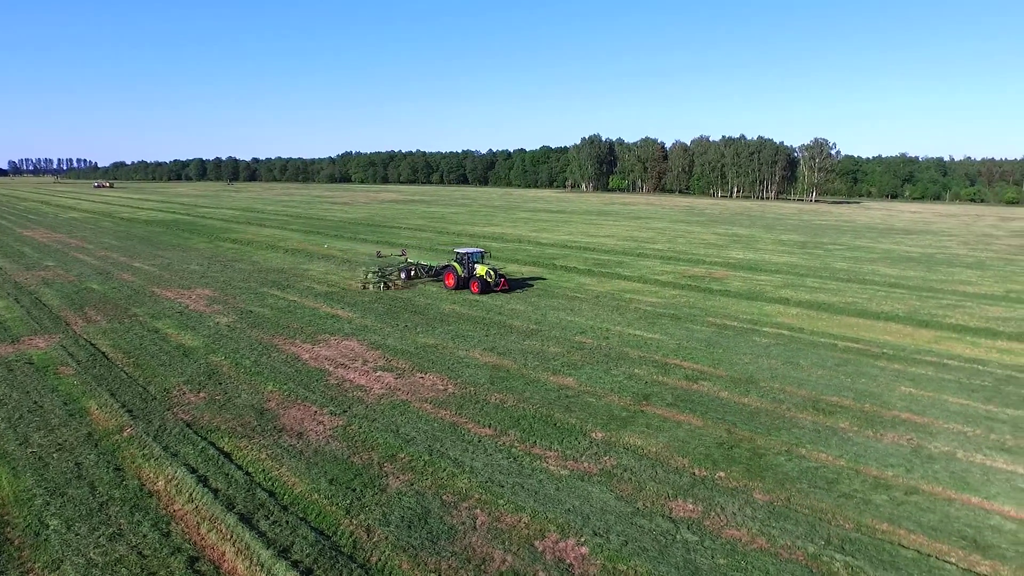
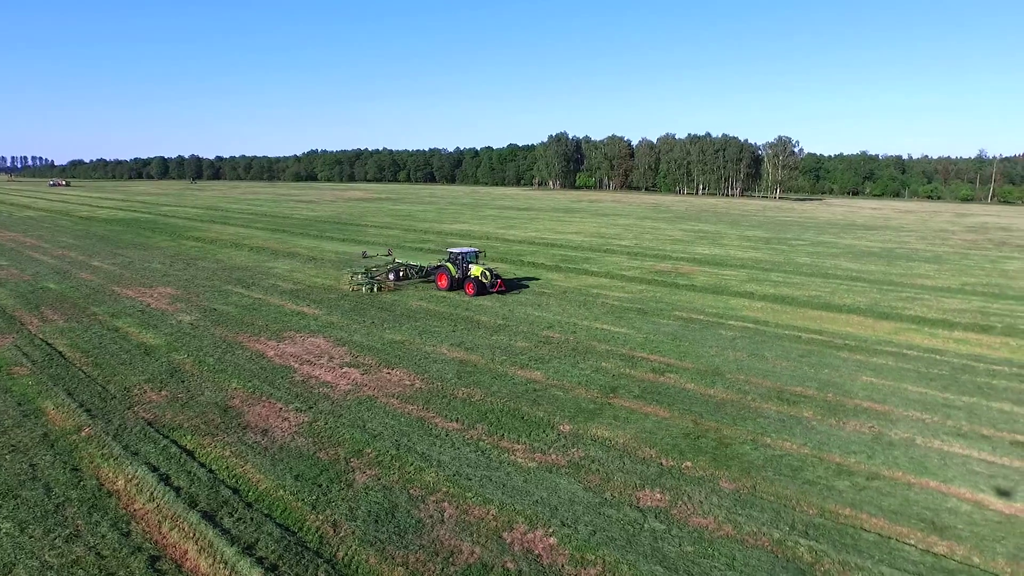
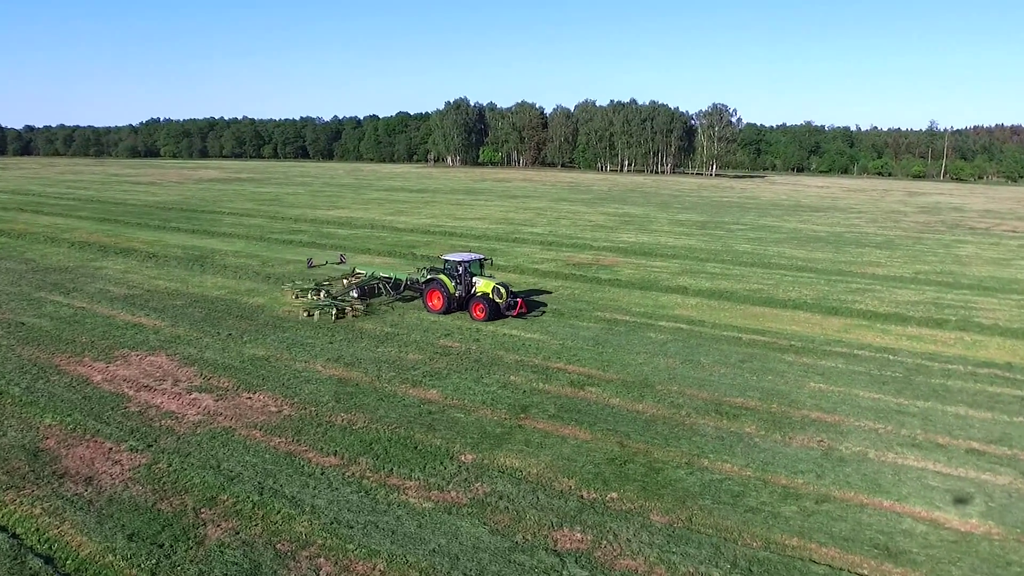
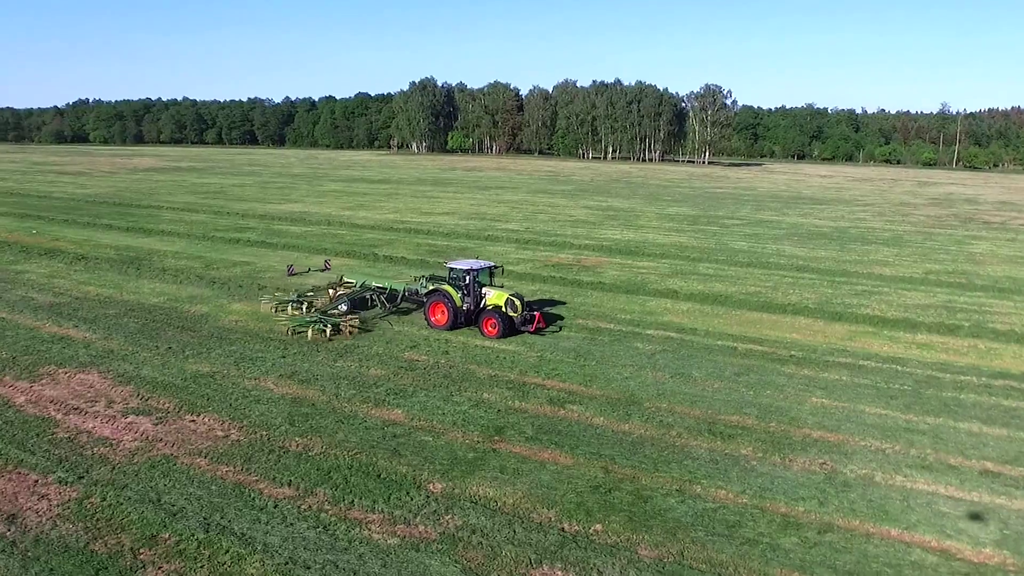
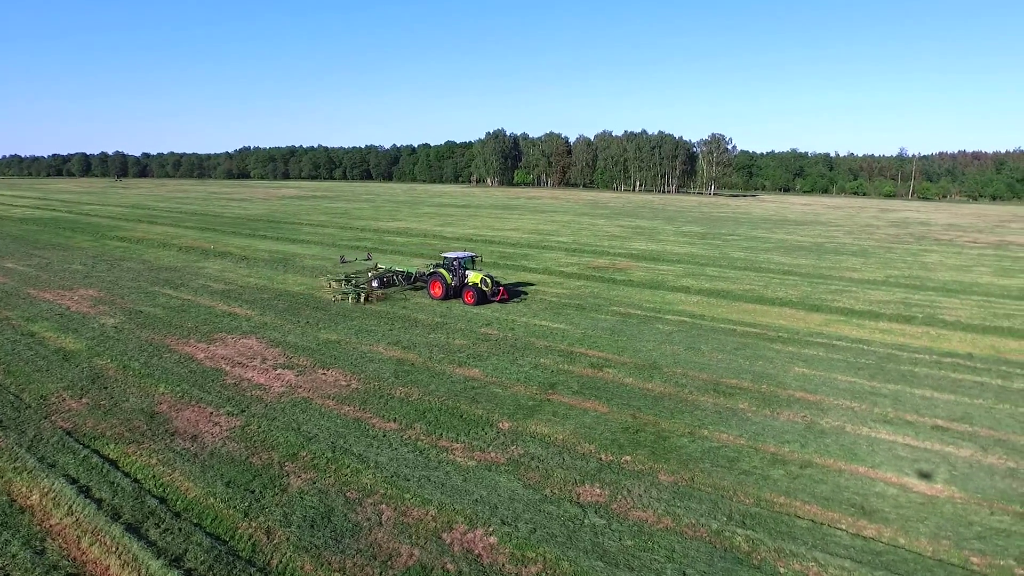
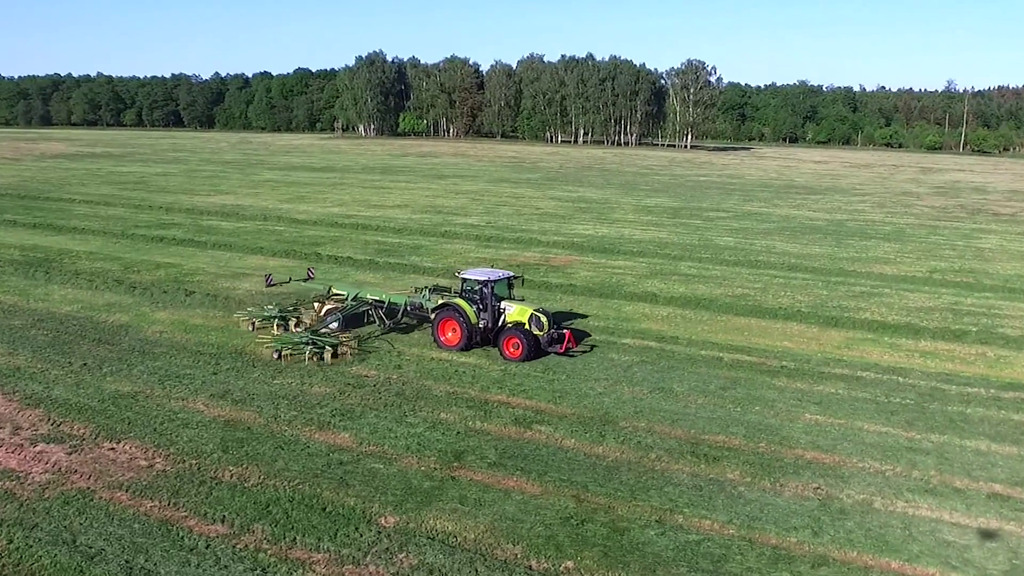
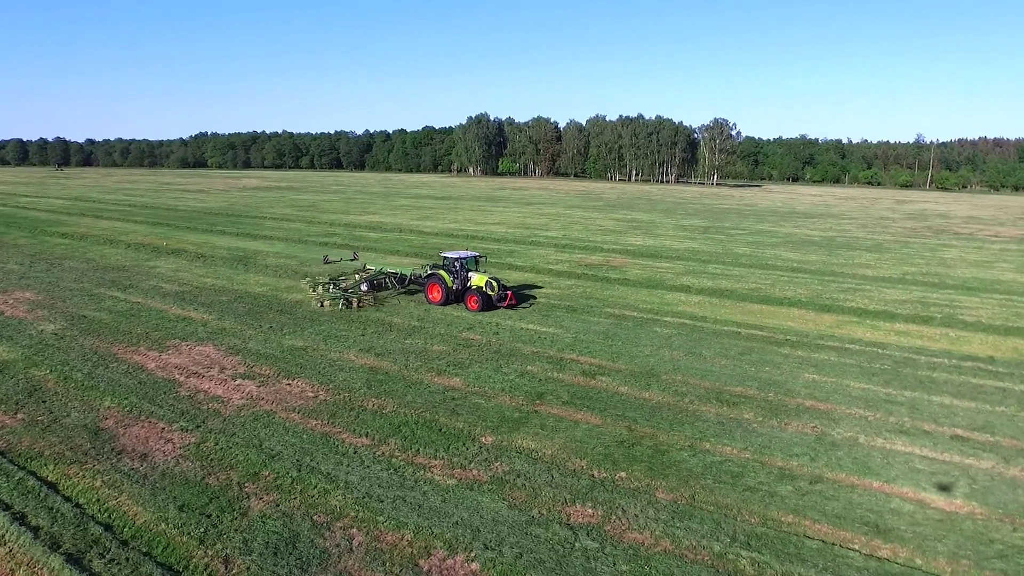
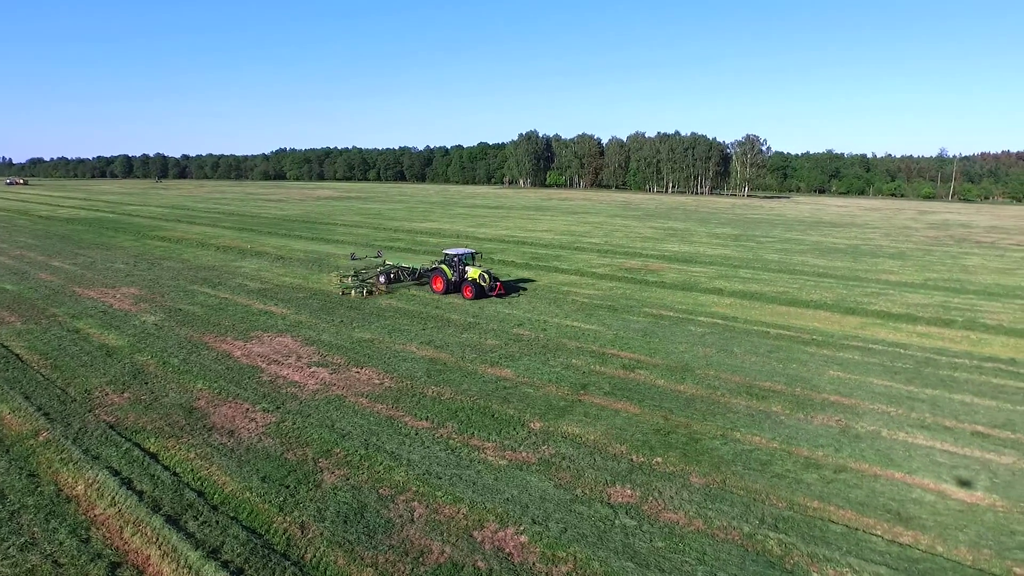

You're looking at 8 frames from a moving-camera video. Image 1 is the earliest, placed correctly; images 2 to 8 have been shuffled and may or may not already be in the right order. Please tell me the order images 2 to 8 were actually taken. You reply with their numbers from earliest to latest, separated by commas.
2, 8, 5, 7, 3, 4, 6
